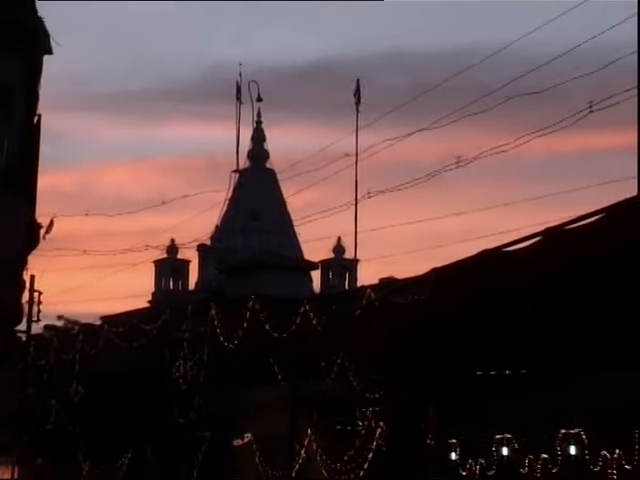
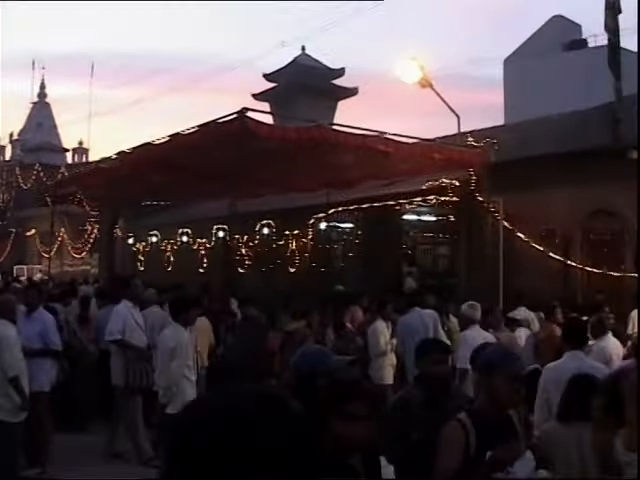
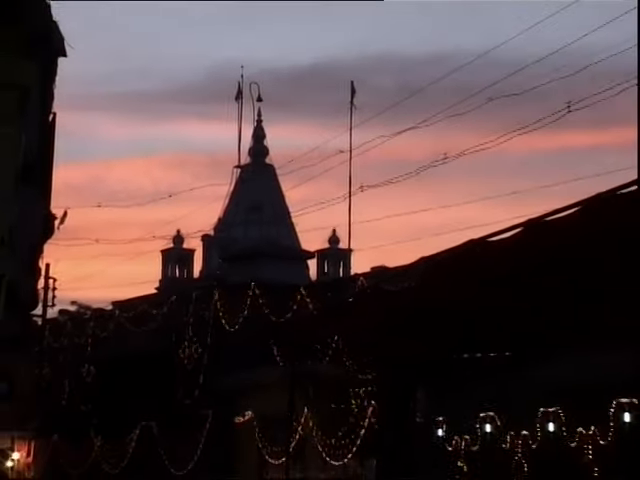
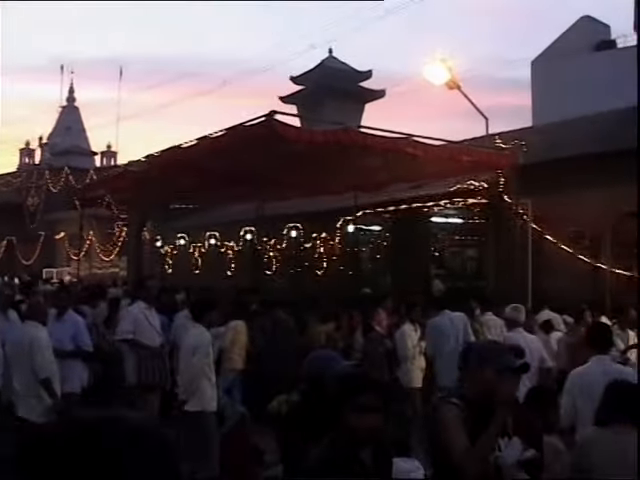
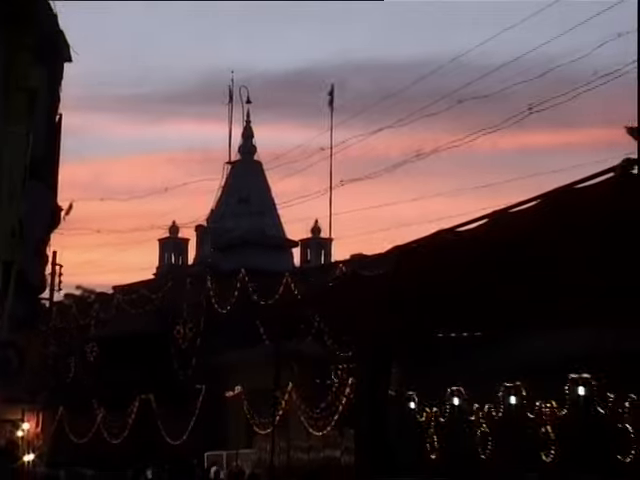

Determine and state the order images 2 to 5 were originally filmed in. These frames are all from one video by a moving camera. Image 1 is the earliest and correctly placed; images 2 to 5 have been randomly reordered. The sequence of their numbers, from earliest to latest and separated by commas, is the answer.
3, 5, 4, 2
